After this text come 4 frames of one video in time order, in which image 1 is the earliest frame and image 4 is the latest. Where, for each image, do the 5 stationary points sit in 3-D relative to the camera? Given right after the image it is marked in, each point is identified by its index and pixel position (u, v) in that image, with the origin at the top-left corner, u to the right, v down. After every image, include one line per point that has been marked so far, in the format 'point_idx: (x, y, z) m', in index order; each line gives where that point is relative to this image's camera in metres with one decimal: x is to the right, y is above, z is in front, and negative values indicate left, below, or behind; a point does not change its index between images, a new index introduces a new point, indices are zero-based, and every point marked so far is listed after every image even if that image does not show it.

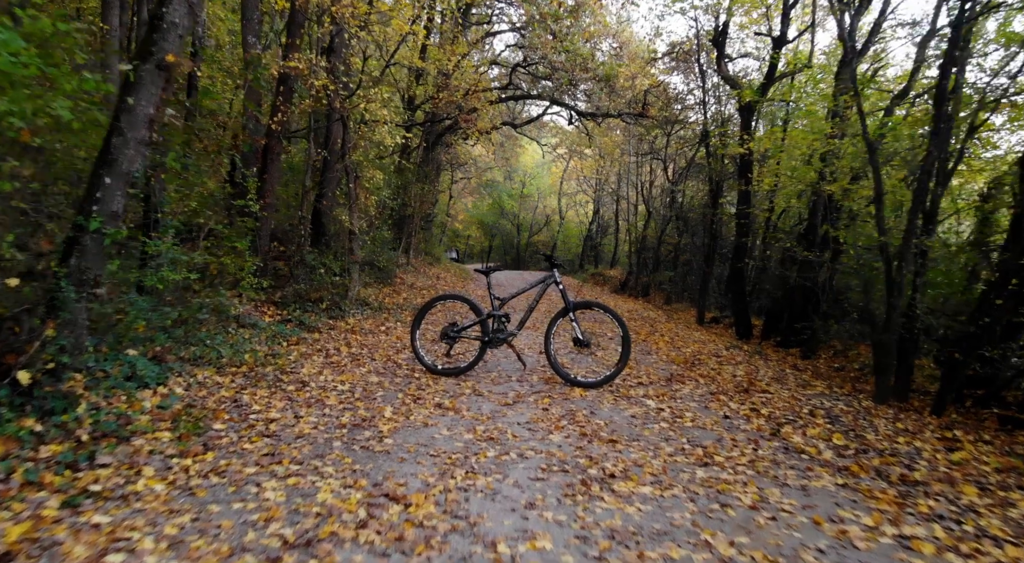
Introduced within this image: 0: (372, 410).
0: (-1.5, -1.3, +5.8) m
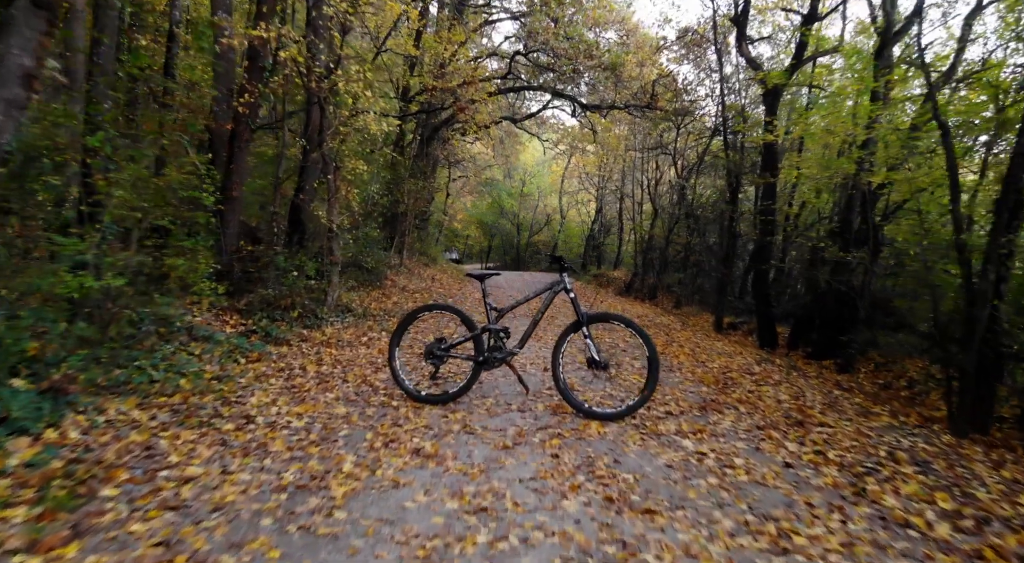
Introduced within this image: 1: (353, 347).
0: (-1.5, -1.4, +4.4) m
1: (-2.6, -1.1, +9.0) m
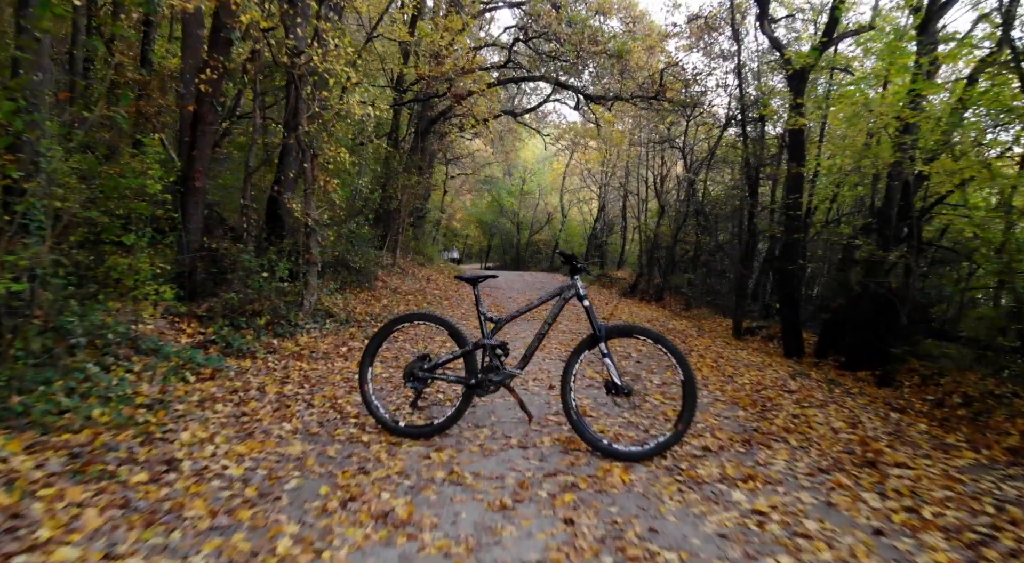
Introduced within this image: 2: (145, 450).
0: (-1.5, -1.5, +3.2) m
1: (-2.6, -1.1, +7.8) m
2: (-2.8, -1.3, +4.3) m
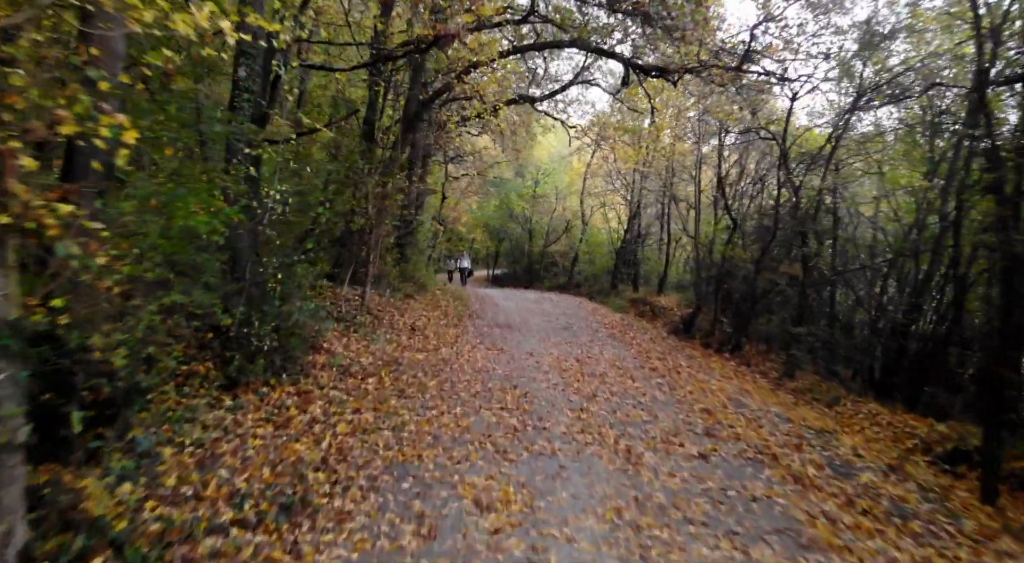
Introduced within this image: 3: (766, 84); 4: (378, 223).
0: (-1.1, -2.8, -3.0) m
1: (-2.2, -2.4, +1.6) m
2: (-2.4, -2.6, -2.0) m
3: (+6.7, +5.2, +14.7) m
4: (-3.2, +1.4, +13.5) m
